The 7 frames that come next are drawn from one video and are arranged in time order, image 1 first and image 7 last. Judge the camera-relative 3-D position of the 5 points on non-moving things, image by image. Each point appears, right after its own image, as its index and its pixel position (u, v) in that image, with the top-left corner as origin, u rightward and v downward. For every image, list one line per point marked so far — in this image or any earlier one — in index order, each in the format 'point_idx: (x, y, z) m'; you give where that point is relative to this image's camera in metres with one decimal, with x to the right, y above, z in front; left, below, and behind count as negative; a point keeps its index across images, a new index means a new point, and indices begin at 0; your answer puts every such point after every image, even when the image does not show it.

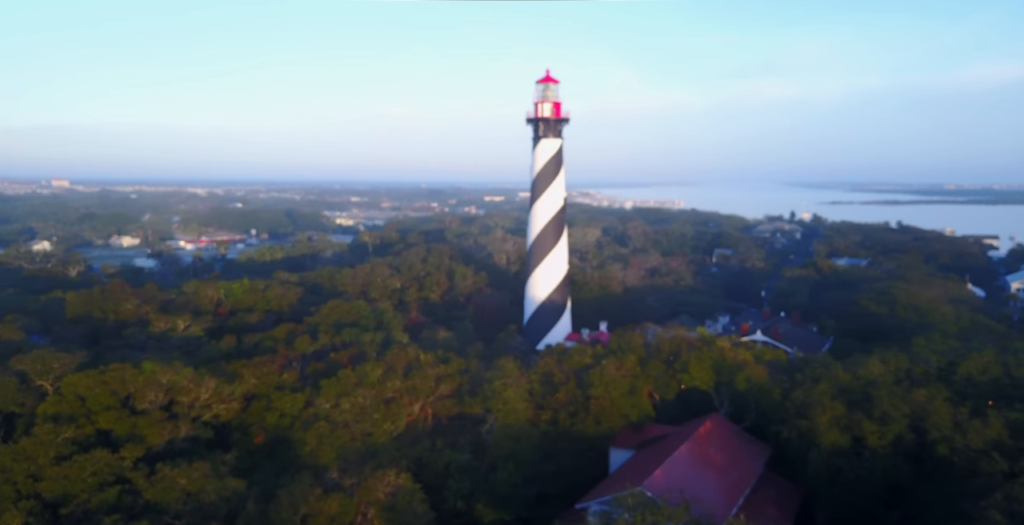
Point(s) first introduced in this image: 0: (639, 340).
0: (+2.9, -1.8, +17.1) m
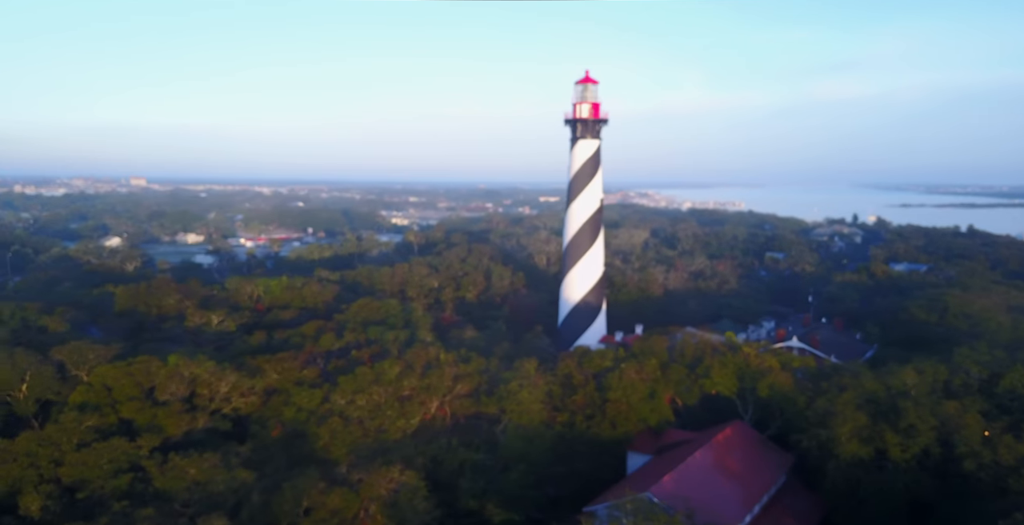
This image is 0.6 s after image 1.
0: (+3.4, -1.9, +16.9) m
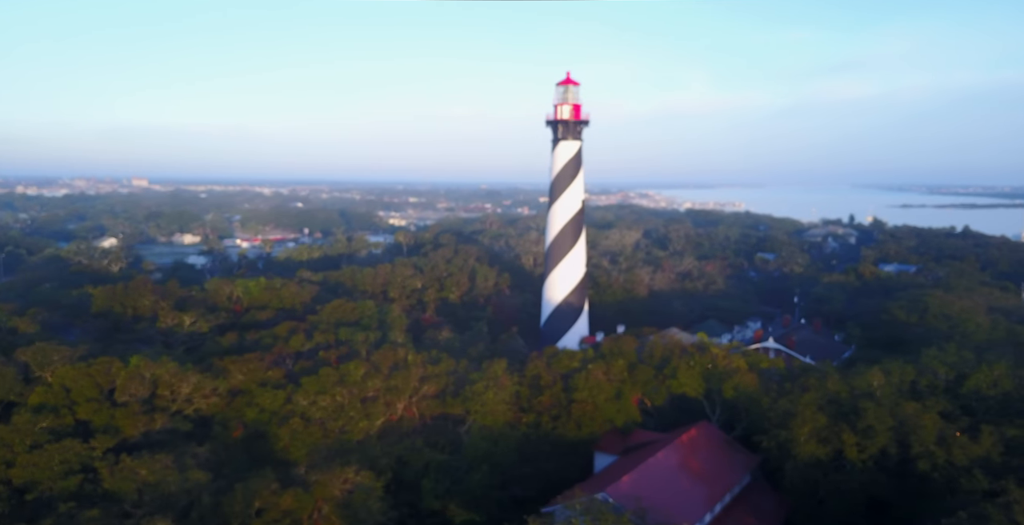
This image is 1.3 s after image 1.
0: (+2.7, -1.9, +16.9) m
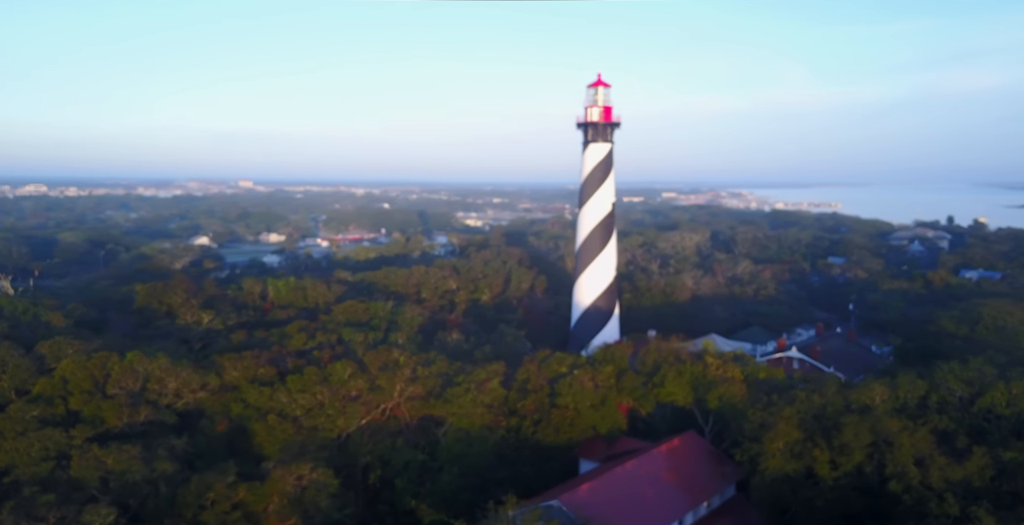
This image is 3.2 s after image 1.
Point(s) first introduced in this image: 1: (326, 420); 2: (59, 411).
0: (+2.6, -2.0, +16.7) m
1: (-3.5, -3.0, +13.9) m
2: (-7.7, -2.5, +12.5) m
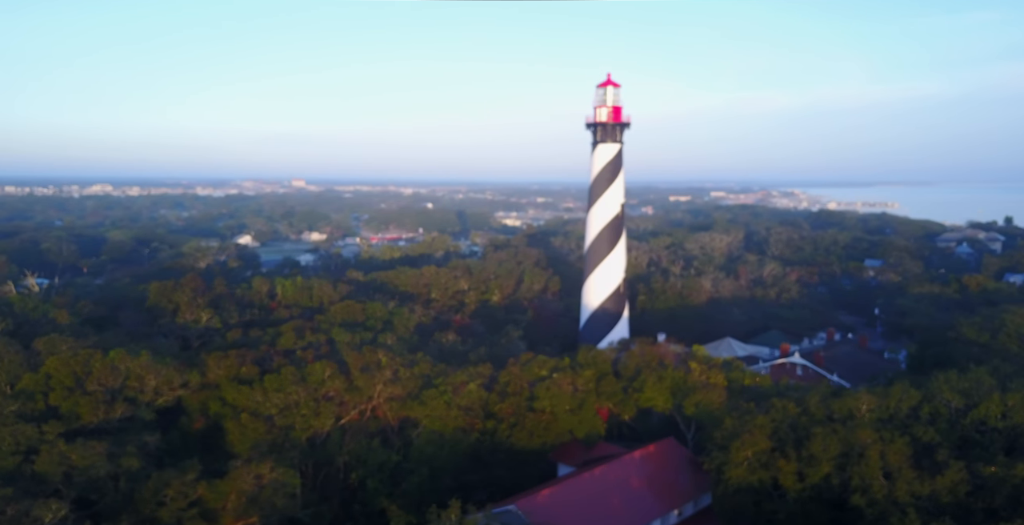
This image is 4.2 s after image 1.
0: (+2.2, -2.1, +16.5) m
1: (-4.1, -3.0, +14.0) m
2: (-8.3, -2.5, +12.9) m
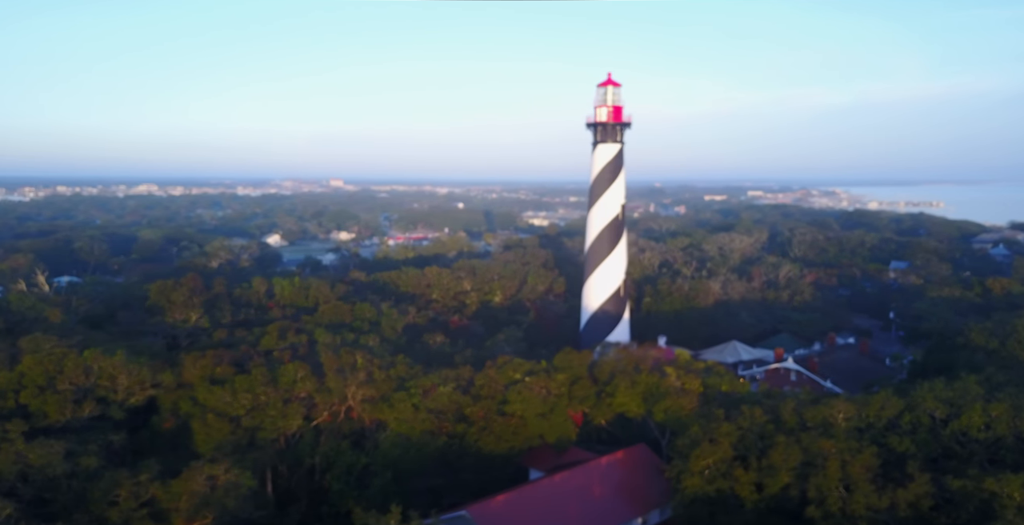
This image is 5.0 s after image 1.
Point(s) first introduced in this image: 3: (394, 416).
0: (+1.7, -2.1, +16.3) m
1: (-4.7, -3.0, +14.1) m
2: (-9.0, -2.6, +13.2) m
3: (-2.3, -3.1, +14.7) m
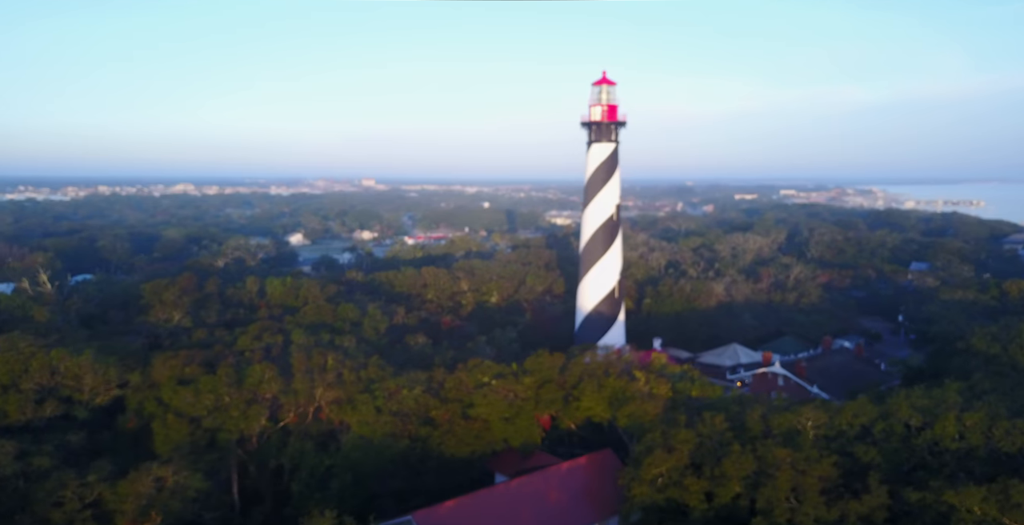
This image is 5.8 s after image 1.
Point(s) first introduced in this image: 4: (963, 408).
0: (+1.0, -2.2, +16.0) m
1: (-5.4, -3.0, +14.1) m
2: (-9.8, -2.6, +13.3) m
3: (-3.0, -3.1, +14.6) m
4: (+8.2, -2.7, +13.3) m
